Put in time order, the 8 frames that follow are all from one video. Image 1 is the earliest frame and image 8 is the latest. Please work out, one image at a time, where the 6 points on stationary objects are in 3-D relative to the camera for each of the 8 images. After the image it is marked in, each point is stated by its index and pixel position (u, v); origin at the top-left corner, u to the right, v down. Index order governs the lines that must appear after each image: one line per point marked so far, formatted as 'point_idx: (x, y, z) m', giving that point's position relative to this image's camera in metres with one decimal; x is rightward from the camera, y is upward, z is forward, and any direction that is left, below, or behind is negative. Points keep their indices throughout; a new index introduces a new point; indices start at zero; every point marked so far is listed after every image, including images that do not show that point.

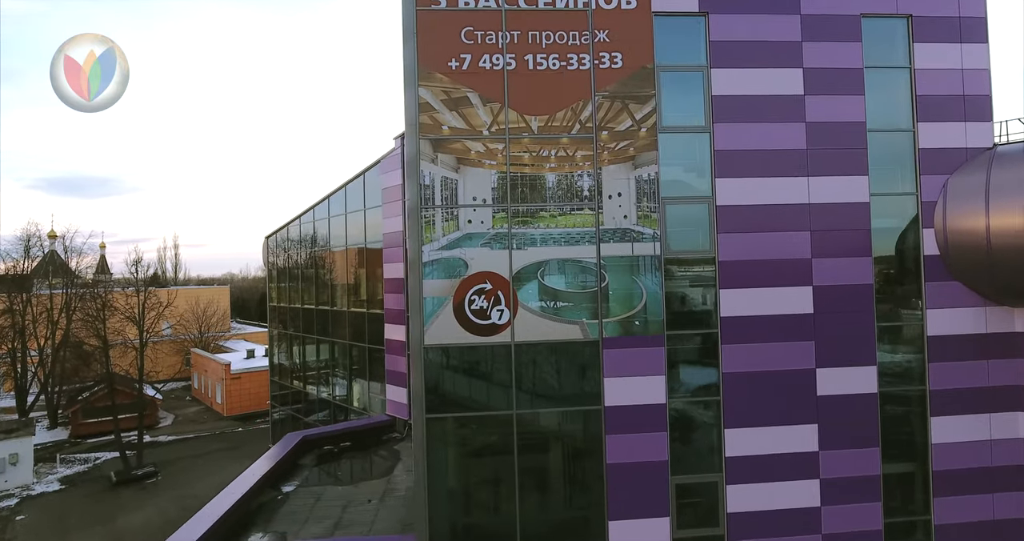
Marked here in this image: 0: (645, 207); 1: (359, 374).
0: (+1.8, +0.9, +8.2) m
1: (-4.3, -2.9, +17.4) m
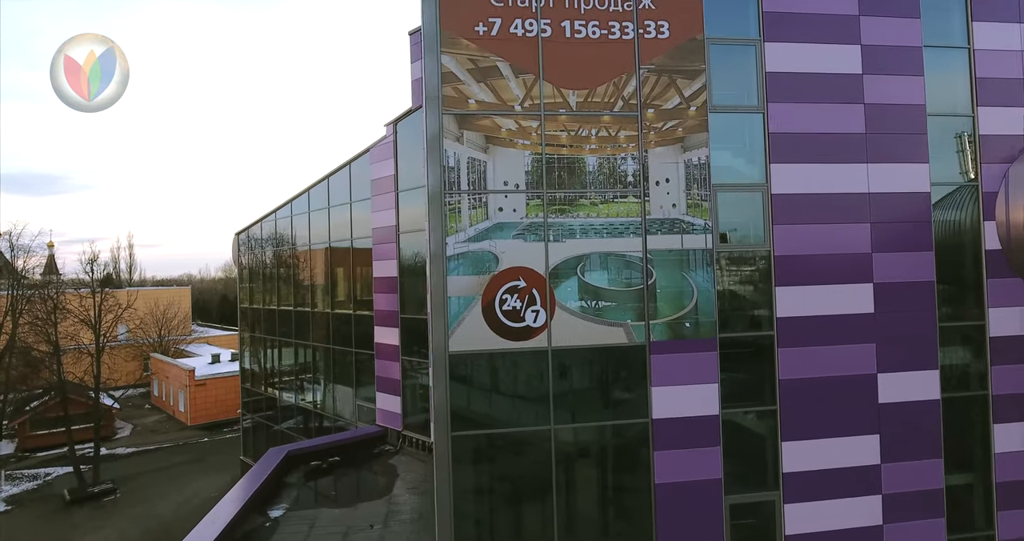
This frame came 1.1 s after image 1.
0: (+2.2, +0.9, +7.4) m
1: (-4.4, -2.8, +16.1) m
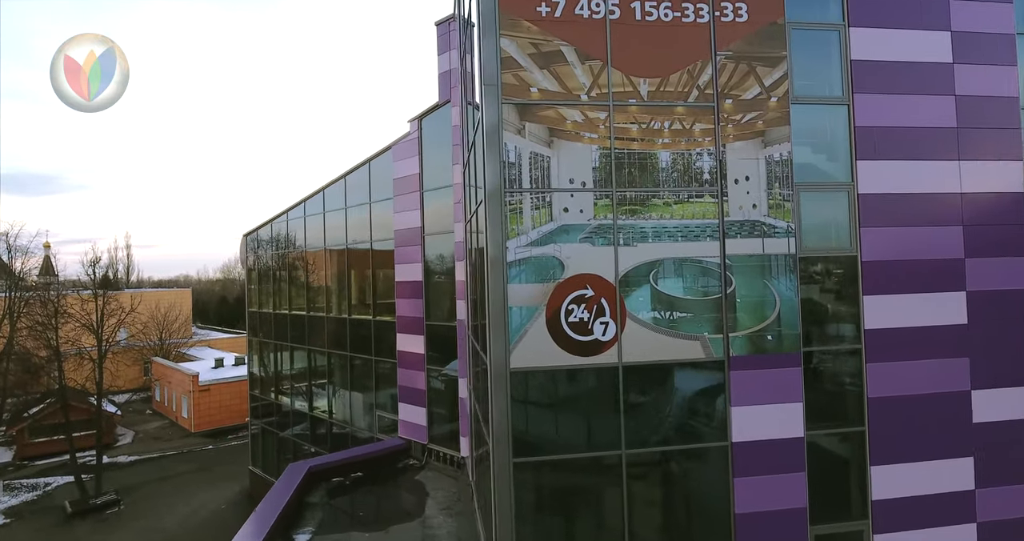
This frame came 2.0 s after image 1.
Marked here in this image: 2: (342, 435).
0: (+2.9, +0.8, +6.7) m
1: (-3.7, -2.9, +15.4) m
2: (-4.7, -4.5, +16.5) m
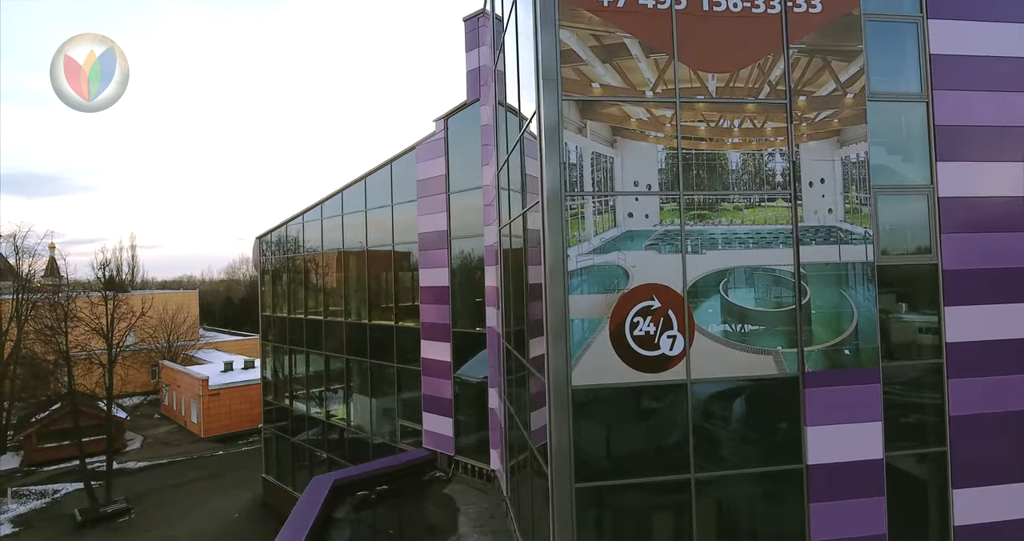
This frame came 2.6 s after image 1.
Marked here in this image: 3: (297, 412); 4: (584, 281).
0: (+3.5, +0.7, +6.2) m
1: (-3.1, -3.0, +14.9) m
2: (-4.1, -4.6, +16.1) m
3: (-6.6, -4.3, +18.7) m
4: (+0.7, -0.1, +5.7) m
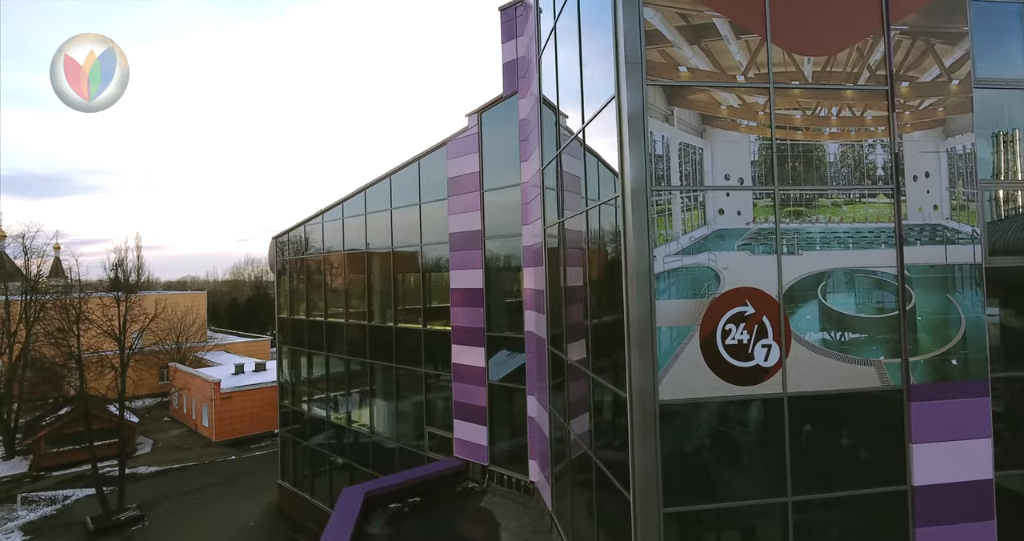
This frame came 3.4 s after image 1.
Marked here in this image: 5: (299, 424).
0: (+4.2, +0.7, +5.7) m
1: (-2.4, -3.0, +14.4) m
2: (-3.4, -4.6, +15.5) m
3: (-5.9, -4.4, +18.2) m
4: (+1.4, -0.1, +5.2) m
5: (-6.7, -4.8, +19.0) m
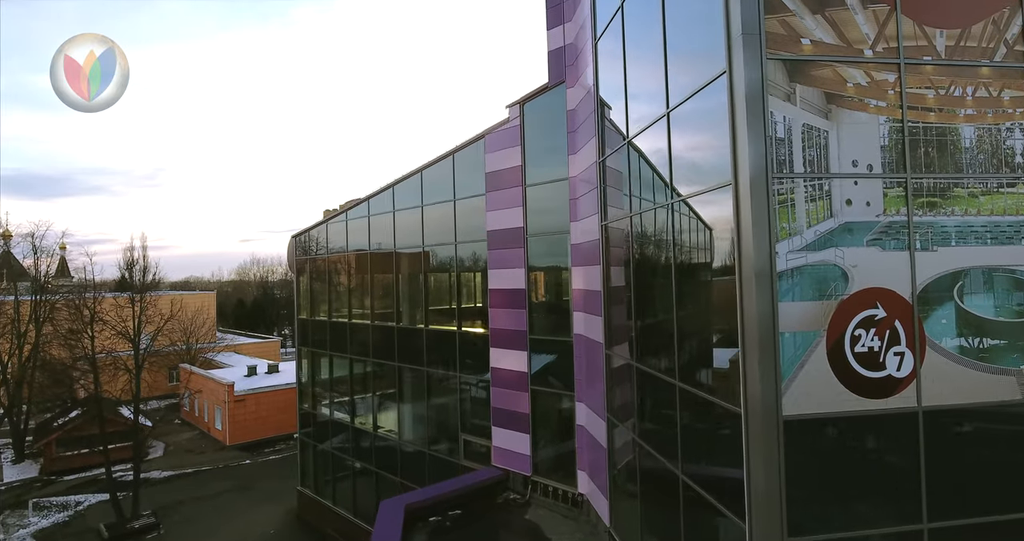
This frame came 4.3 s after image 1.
0: (+5.0, +0.7, +5.1) m
1: (-1.6, -3.0, +13.8) m
2: (-2.6, -4.6, +14.9) m
3: (-5.1, -4.3, +17.6) m
4: (+2.2, -0.1, +4.6) m
5: (-5.9, -4.8, +18.4) m
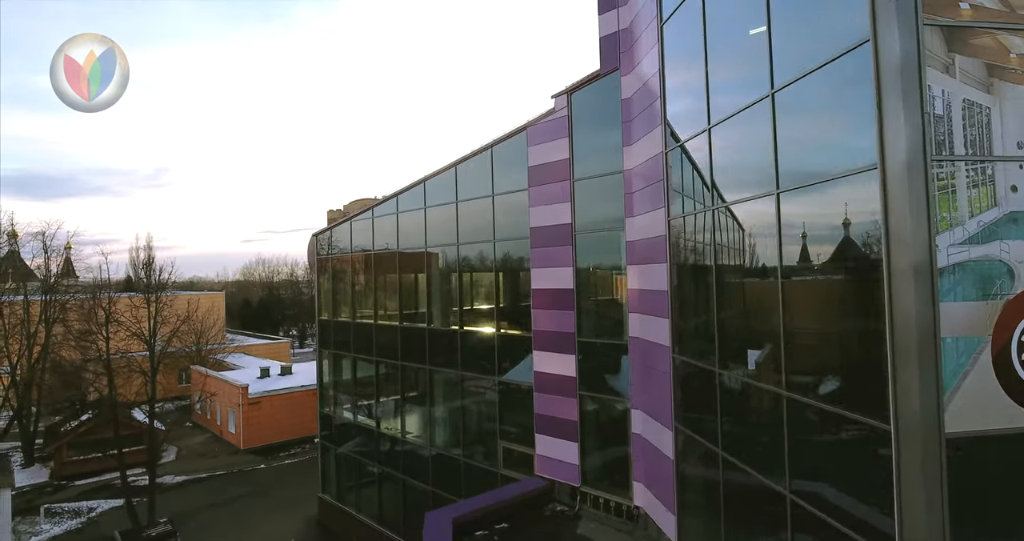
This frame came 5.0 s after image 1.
0: (+5.8, +0.8, +4.5) m
1: (-0.8, -3.0, +13.2) m
2: (-1.8, -4.6, +14.4) m
3: (-4.2, -4.3, +17.0) m
4: (+3.0, -0.1, +4.0) m
5: (-5.1, -4.7, +17.8) m
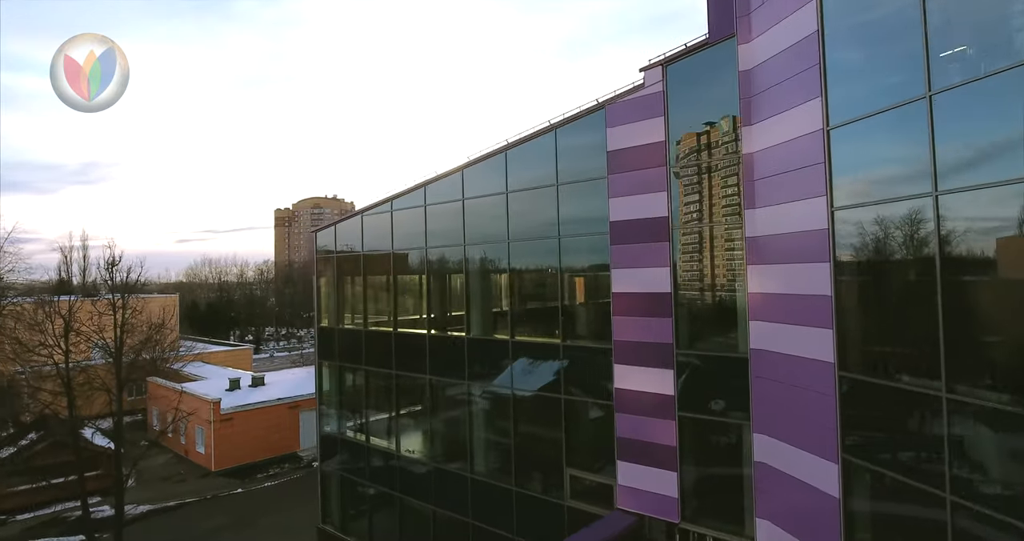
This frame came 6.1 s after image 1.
0: (+7.6, +0.7, +3.5) m
1: (+0.2, -3.0, +11.6) m
2: (-0.8, -4.6, +12.6) m
3: (-3.5, -4.4, +15.0) m
4: (+4.8, -0.1, +2.8) m
5: (-4.4, -4.8, +15.8) m
